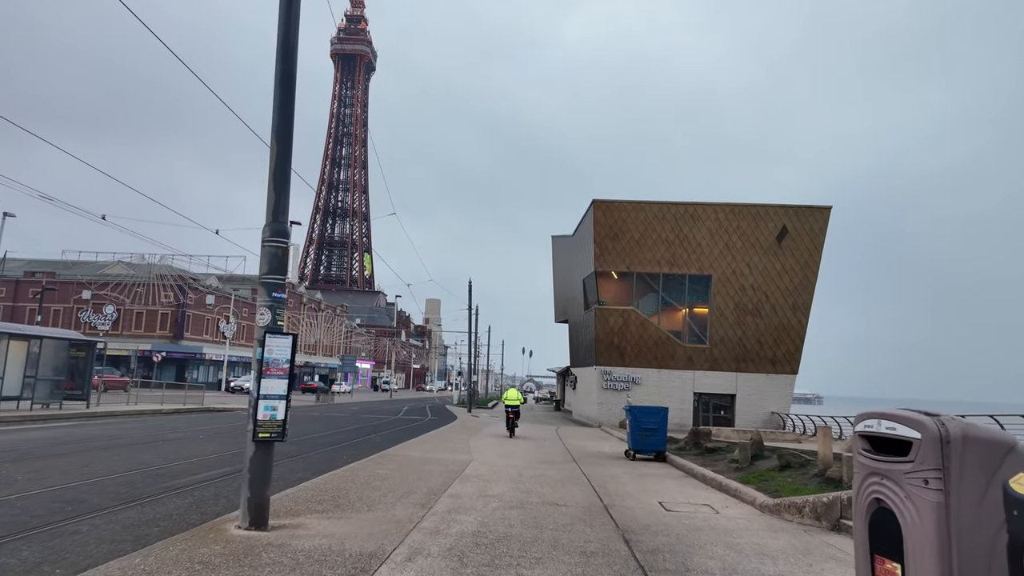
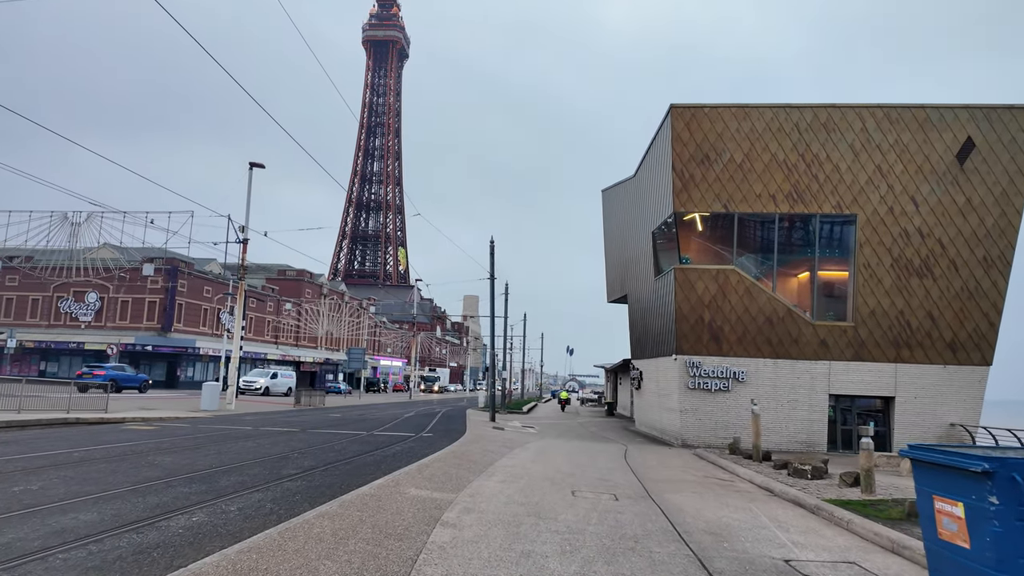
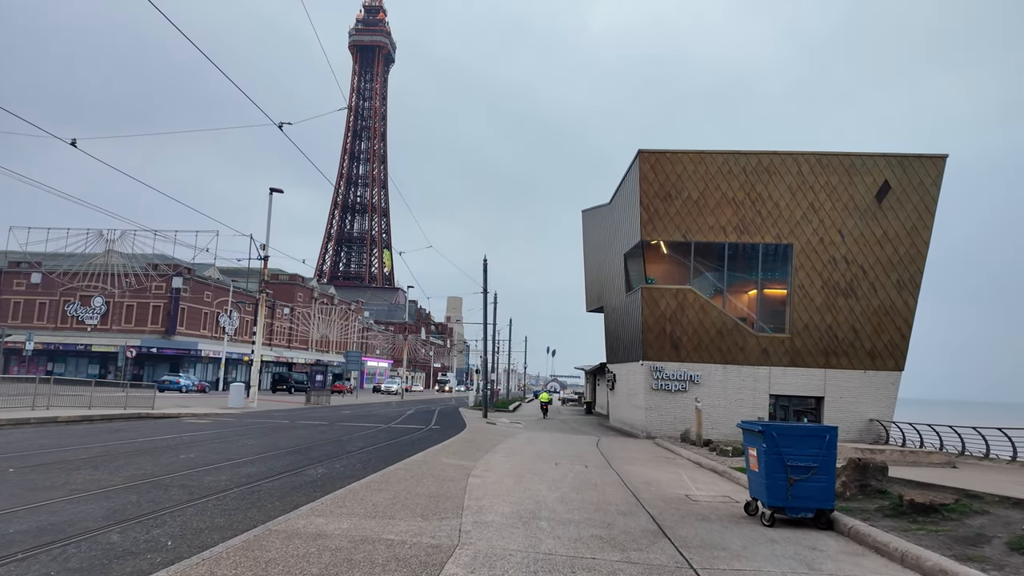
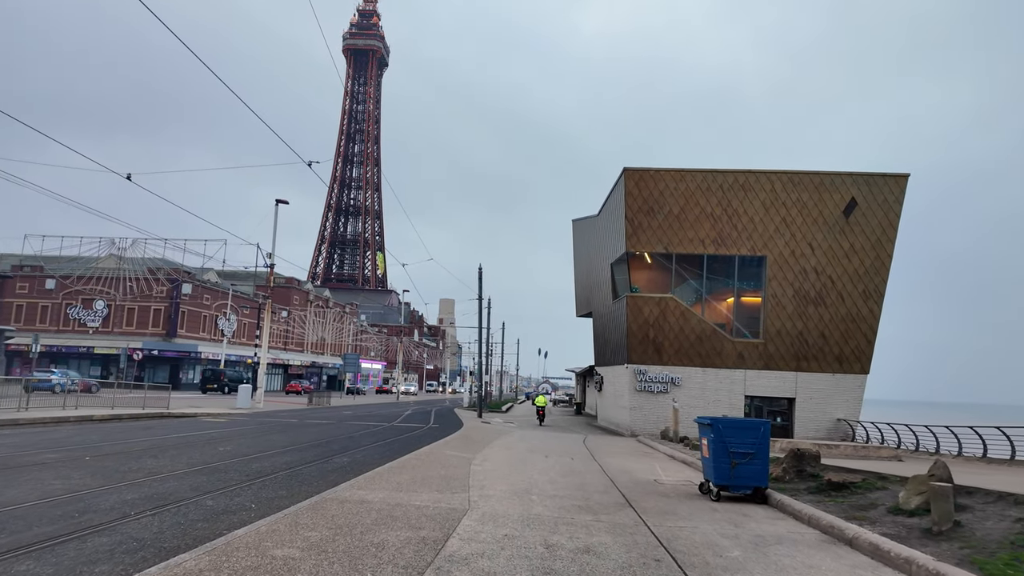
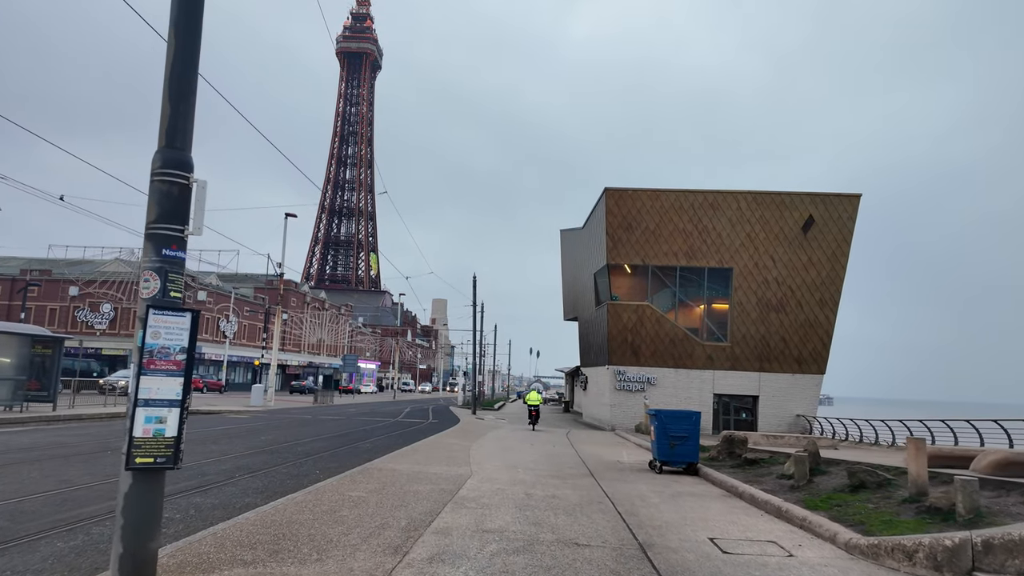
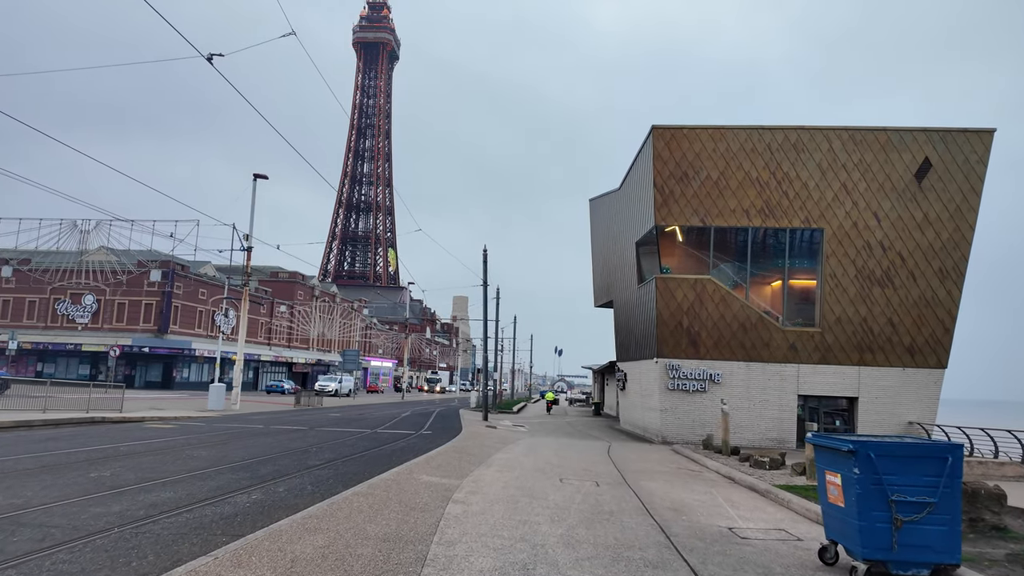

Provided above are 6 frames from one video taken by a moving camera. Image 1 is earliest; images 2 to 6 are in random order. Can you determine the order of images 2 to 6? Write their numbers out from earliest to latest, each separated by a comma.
5, 4, 3, 6, 2
